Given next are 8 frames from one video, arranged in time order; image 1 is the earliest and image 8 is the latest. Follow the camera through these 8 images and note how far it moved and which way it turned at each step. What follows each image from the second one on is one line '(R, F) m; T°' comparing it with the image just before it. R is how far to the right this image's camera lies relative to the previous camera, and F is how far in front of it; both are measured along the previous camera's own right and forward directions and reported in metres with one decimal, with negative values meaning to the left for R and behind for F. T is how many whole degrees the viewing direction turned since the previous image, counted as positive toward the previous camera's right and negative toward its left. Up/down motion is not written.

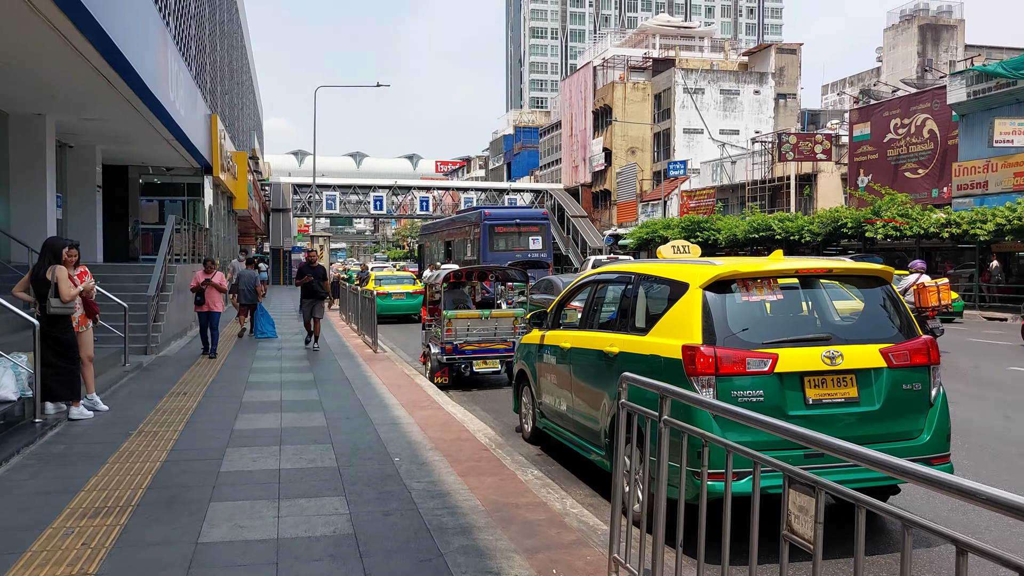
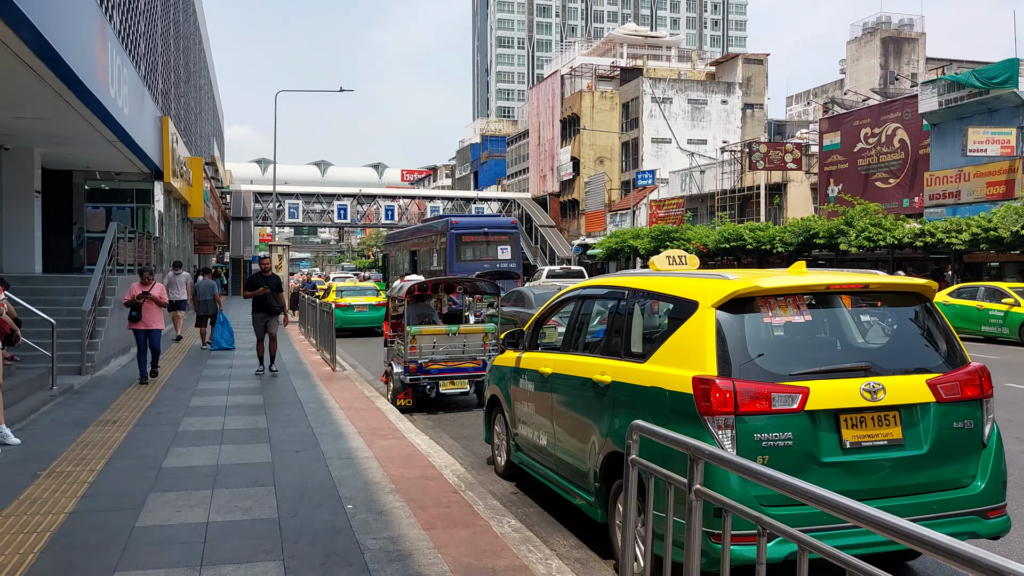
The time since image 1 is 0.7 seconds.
(0.0, +0.9) m; +2°
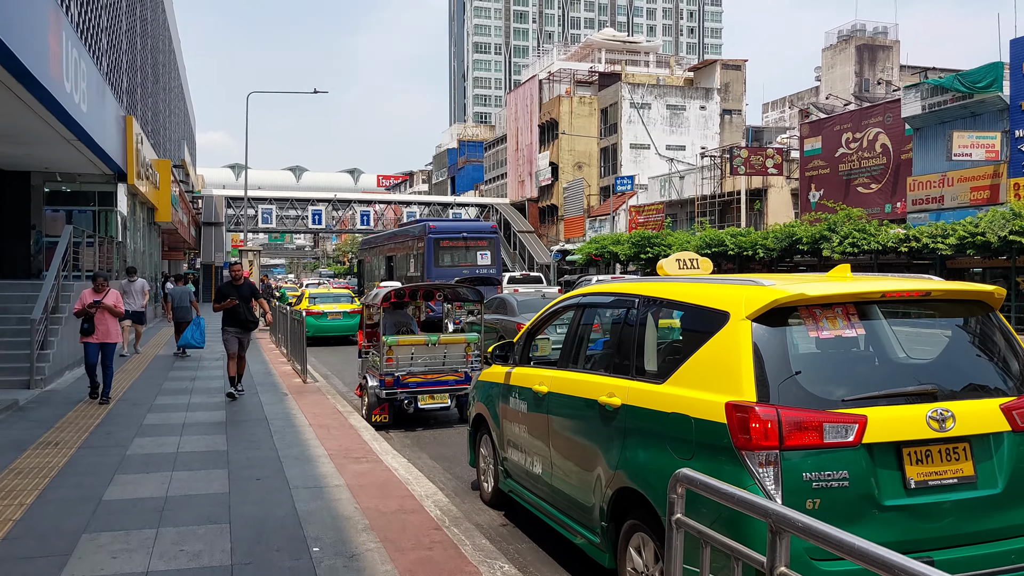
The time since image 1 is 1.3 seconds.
(-0.1, +0.7) m; +2°
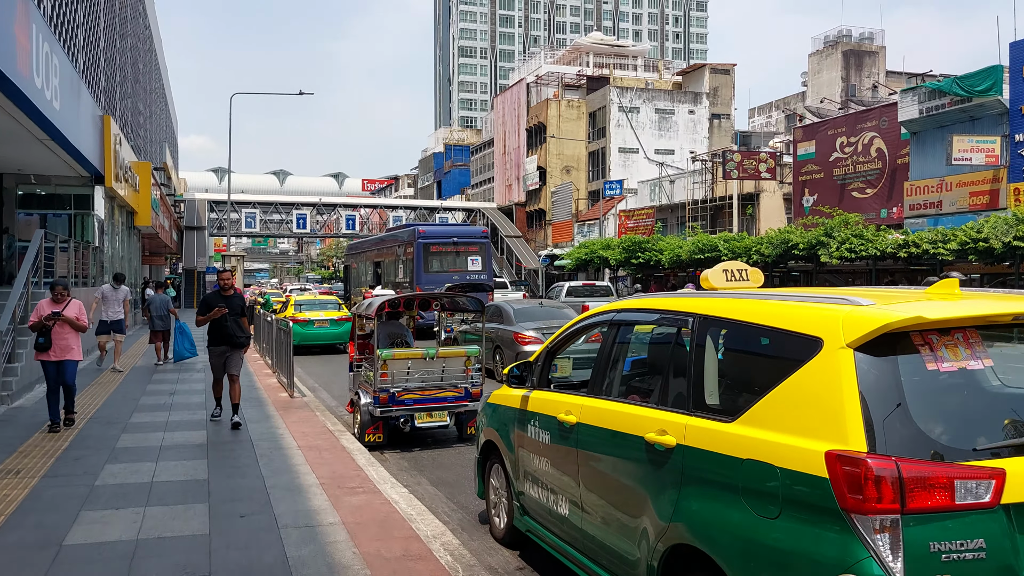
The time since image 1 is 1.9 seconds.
(-0.2, +0.7) m; +1°
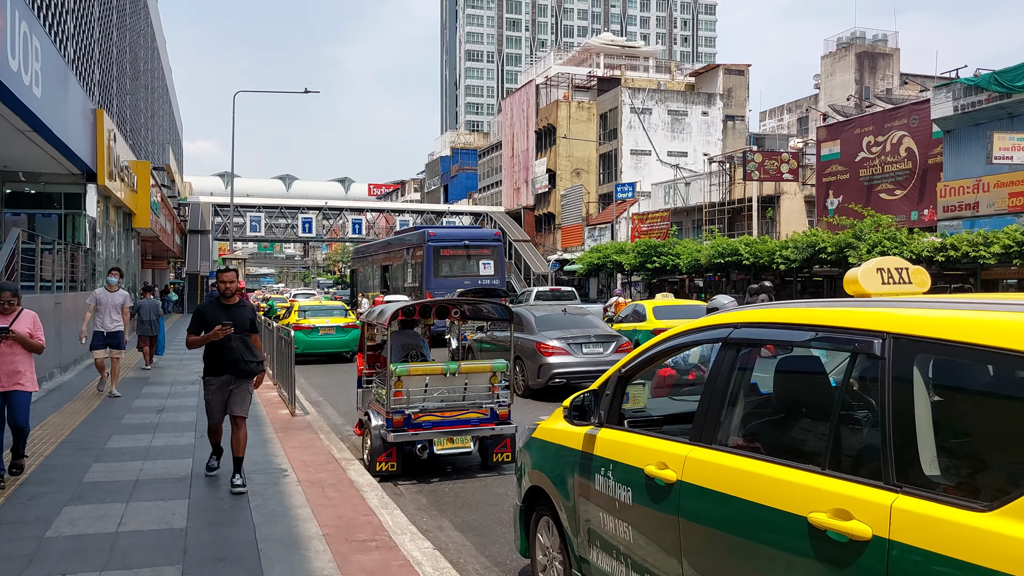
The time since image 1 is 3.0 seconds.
(-0.3, +1.3) m; 0°
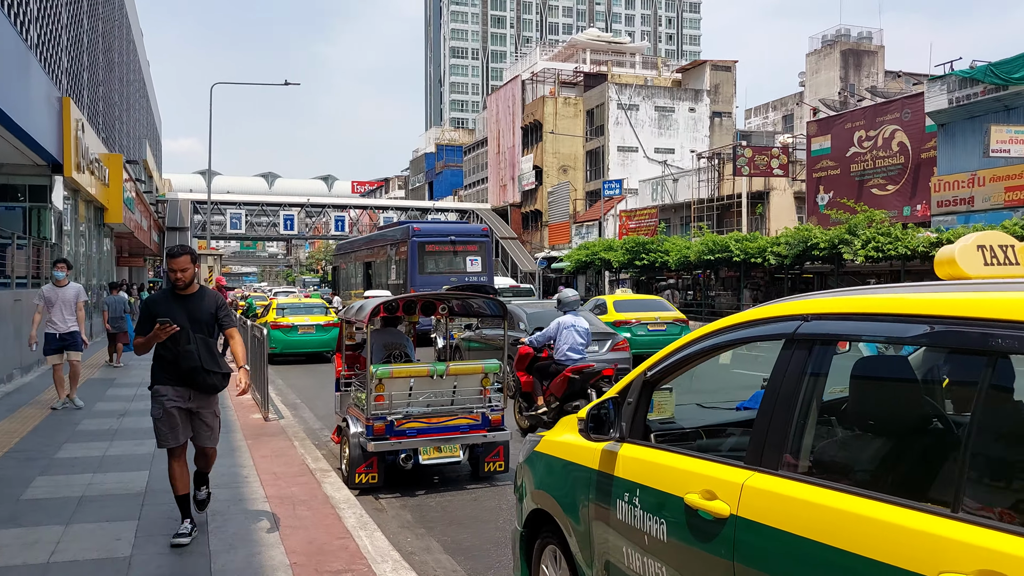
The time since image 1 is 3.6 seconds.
(-0.1, +0.7) m; +1°
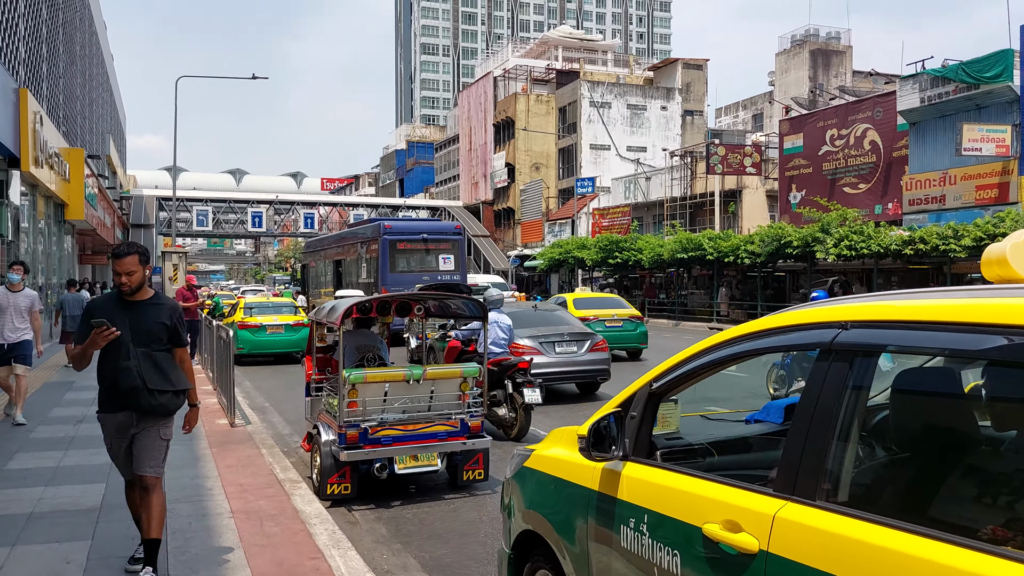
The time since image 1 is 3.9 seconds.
(-0.1, +0.3) m; +2°
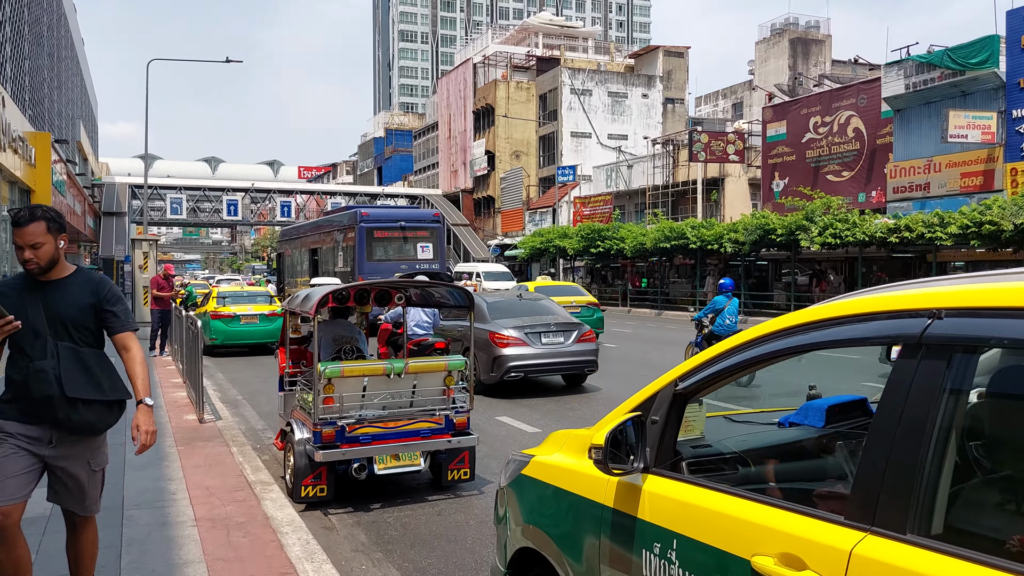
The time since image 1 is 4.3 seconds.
(-0.1, +0.5) m; +1°
